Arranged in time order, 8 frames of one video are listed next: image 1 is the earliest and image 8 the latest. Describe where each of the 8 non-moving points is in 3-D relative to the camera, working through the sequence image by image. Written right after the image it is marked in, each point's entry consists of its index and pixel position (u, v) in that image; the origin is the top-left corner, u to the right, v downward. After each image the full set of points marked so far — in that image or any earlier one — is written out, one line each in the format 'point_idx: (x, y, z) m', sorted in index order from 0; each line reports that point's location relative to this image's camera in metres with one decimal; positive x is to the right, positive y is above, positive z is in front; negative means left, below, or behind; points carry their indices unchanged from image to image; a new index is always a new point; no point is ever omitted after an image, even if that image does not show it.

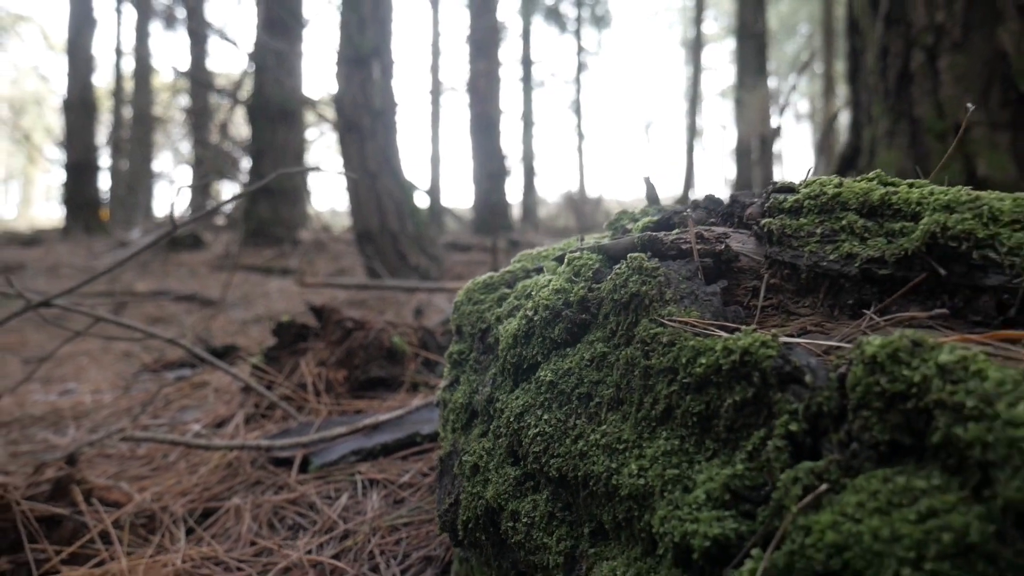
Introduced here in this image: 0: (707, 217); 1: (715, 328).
0: (+0.4, +0.1, +1.6) m
1: (+0.3, -0.1, +1.3) m
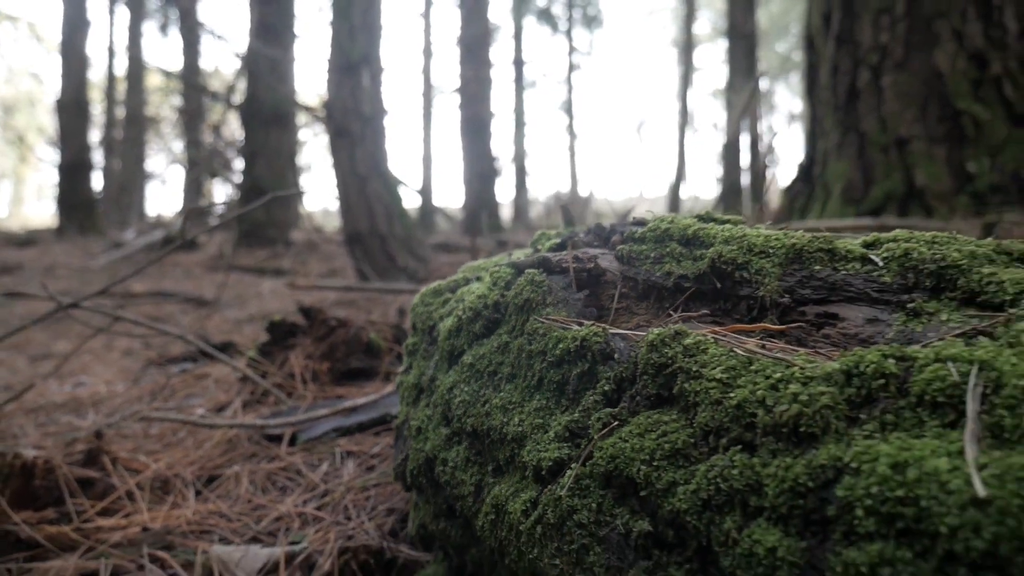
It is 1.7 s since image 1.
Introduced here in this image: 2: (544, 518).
0: (+0.2, +0.1, +2.2) m
1: (+0.1, -0.1, +1.9) m
2: (+0.1, -0.4, +1.6) m
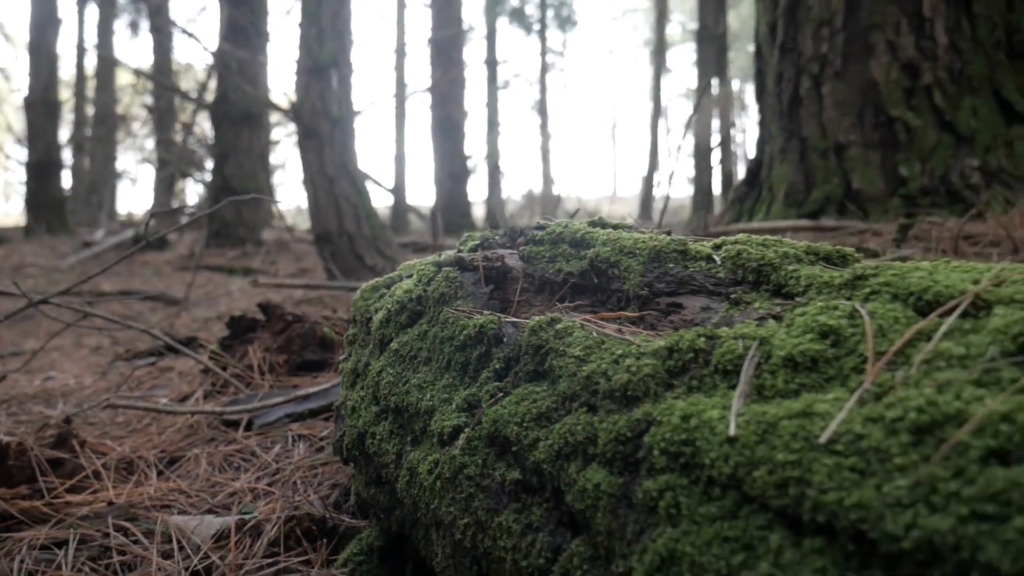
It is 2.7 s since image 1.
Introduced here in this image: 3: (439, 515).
0: (0.0, +0.1, +2.5) m
1: (-0.1, -0.1, +2.2) m
2: (-0.1, -0.4, +1.9) m
3: (-0.2, -0.5, +1.9) m
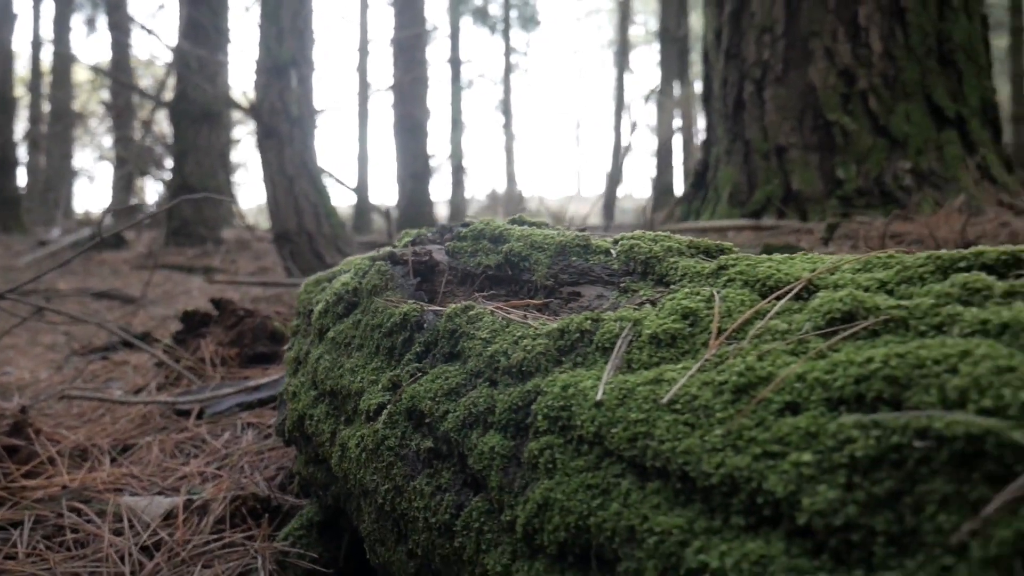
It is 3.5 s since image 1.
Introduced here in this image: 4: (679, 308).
0: (-0.2, +0.2, +2.7) m
1: (-0.3, 0.0, +2.4) m
2: (-0.3, -0.4, +2.1) m
3: (-0.3, -0.4, +2.1) m
4: (+0.3, 0.0, +1.7) m
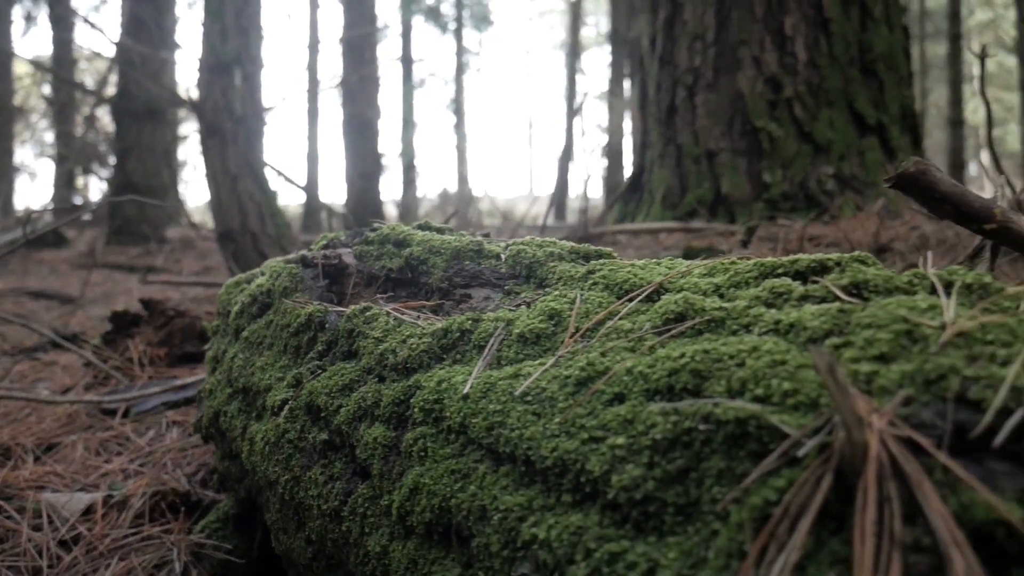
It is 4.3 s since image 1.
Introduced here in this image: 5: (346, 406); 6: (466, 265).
0: (-0.5, +0.1, +2.8) m
1: (-0.6, 0.0, +2.5) m
2: (-0.6, -0.4, +2.2) m
3: (-0.6, -0.5, +2.2) m
4: (+0.1, 0.0, +1.8) m
5: (-0.4, -0.3, +2.0) m
6: (-0.1, +0.1, +2.3) m
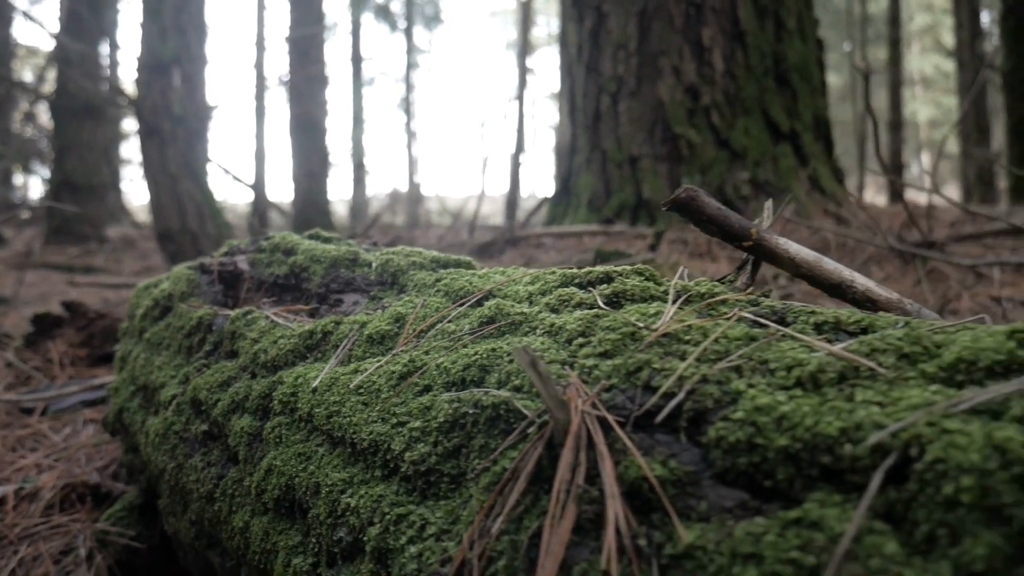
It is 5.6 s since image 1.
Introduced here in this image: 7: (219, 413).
0: (-0.9, +0.1, +3.1) m
1: (-0.9, -0.1, +2.7) m
2: (-0.9, -0.4, +2.4) m
3: (-0.9, -0.5, +2.4) m
4: (-0.3, -0.1, +2.1) m
5: (-0.7, -0.3, +2.2) m
6: (-0.5, 0.0, +2.5) m
7: (-0.7, -0.3, +2.2) m
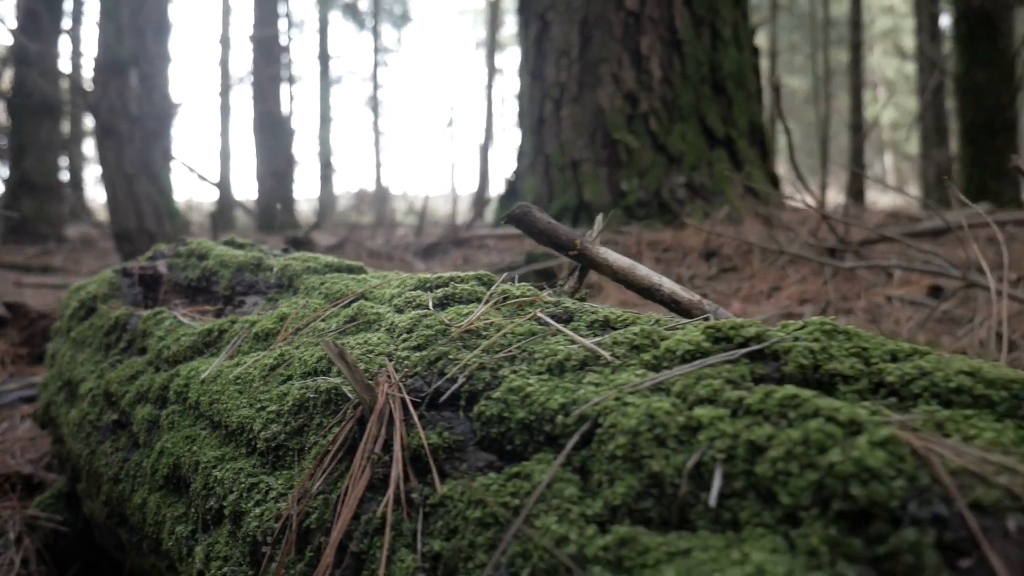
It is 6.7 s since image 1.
0: (-1.2, +0.1, +3.3) m
1: (-1.3, -0.1, +2.9) m
2: (-1.3, -0.4, +2.7) m
3: (-1.3, -0.5, +2.7) m
4: (-0.6, -0.1, +2.3) m
5: (-1.0, -0.3, +2.4) m
6: (-0.8, 0.0, +2.8) m
7: (-1.0, -0.3, +2.4) m
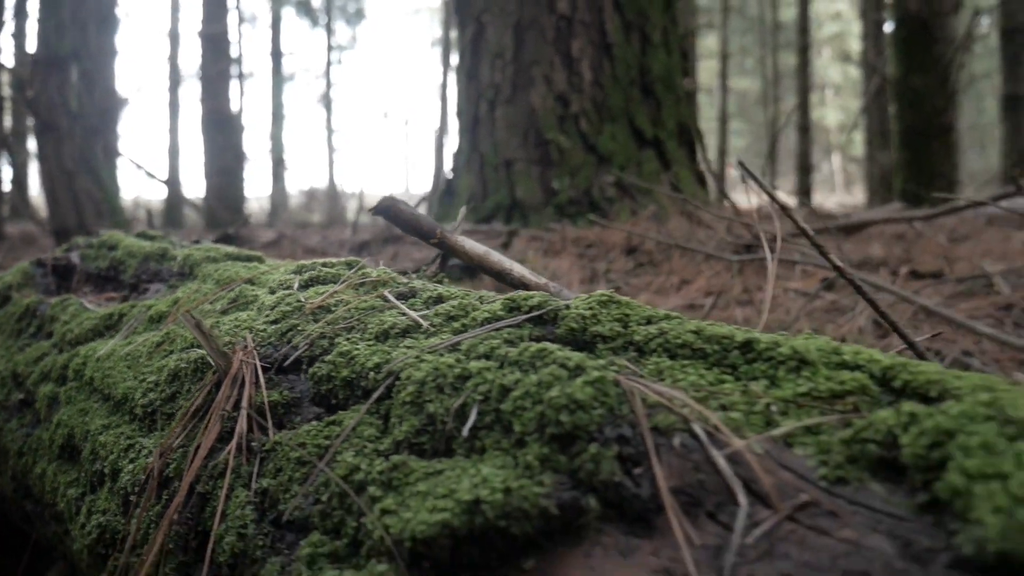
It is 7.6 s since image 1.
0: (-1.6, +0.2, +3.5) m
1: (-1.6, 0.0, +3.1) m
2: (-1.6, -0.4, +2.8) m
3: (-1.6, -0.4, +2.8) m
4: (-0.9, 0.0, +2.5) m
5: (-1.4, -0.2, +2.6) m
6: (-1.2, +0.1, +3.0) m
7: (-1.4, -0.3, +2.6) m
